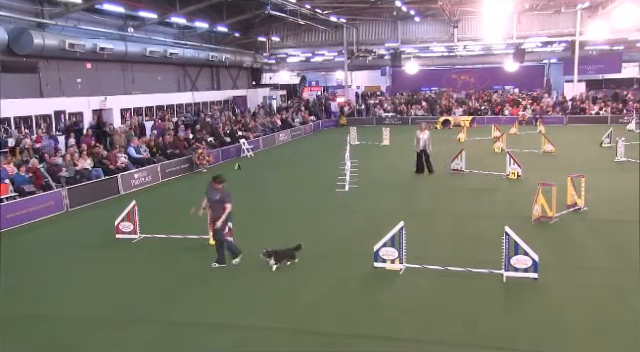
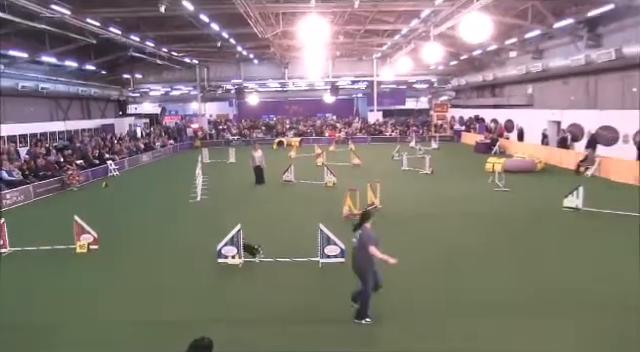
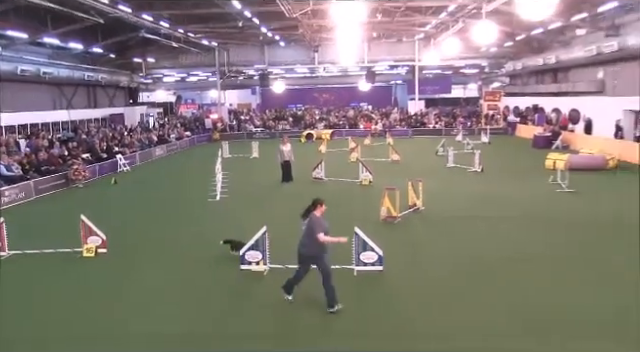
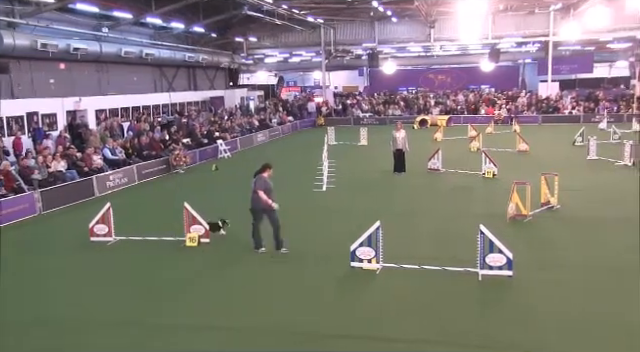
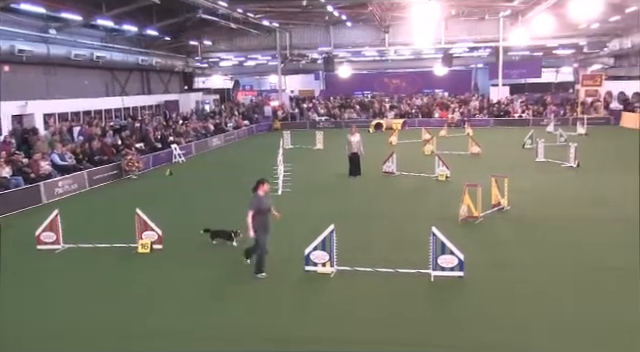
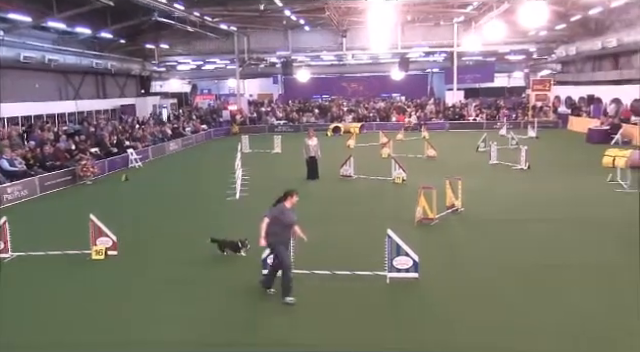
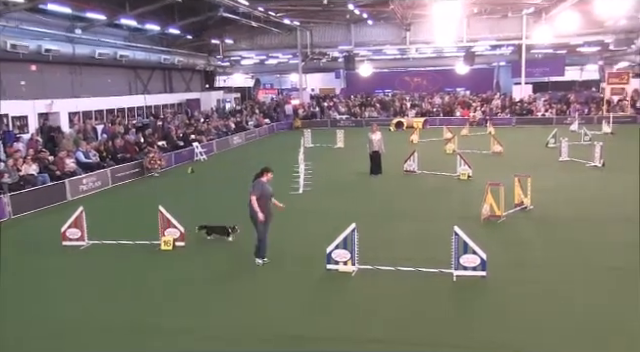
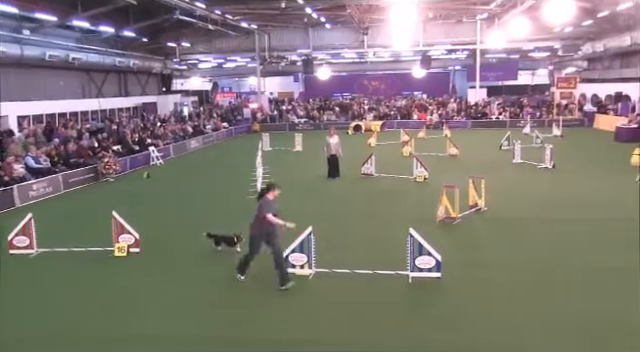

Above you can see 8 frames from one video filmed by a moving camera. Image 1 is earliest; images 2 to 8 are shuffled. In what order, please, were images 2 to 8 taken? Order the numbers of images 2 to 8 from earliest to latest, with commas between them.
4, 7, 5, 8, 6, 3, 2
